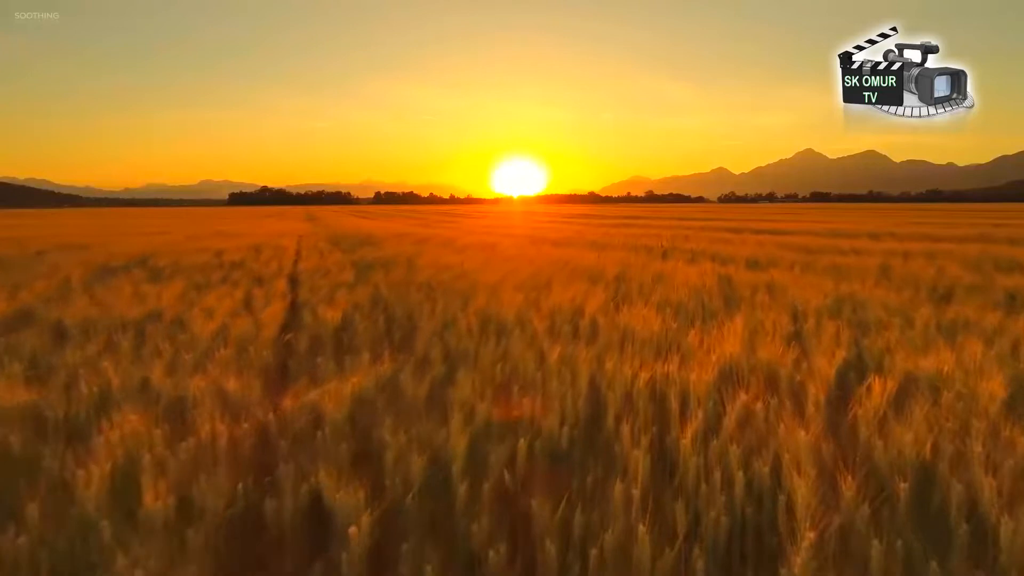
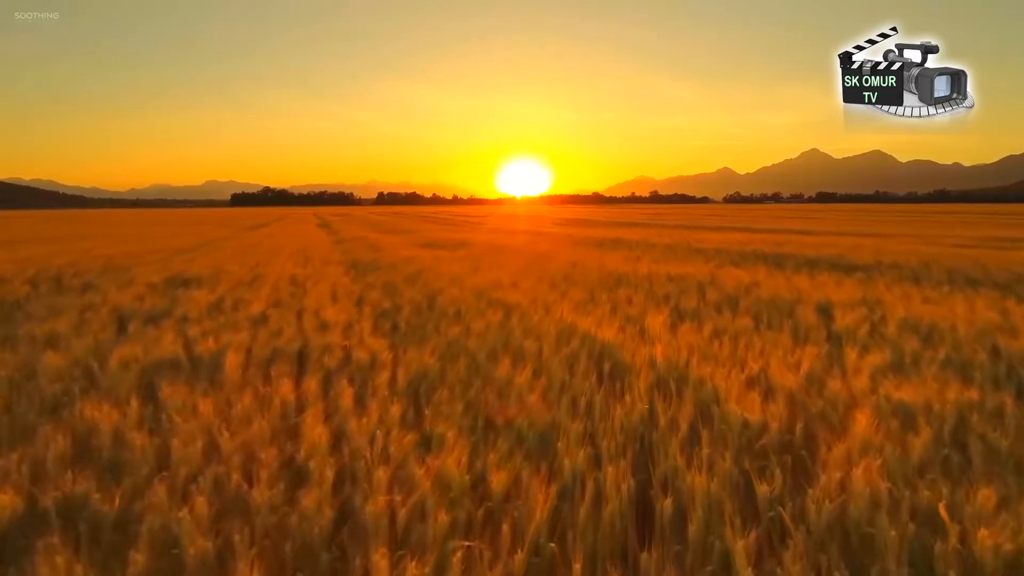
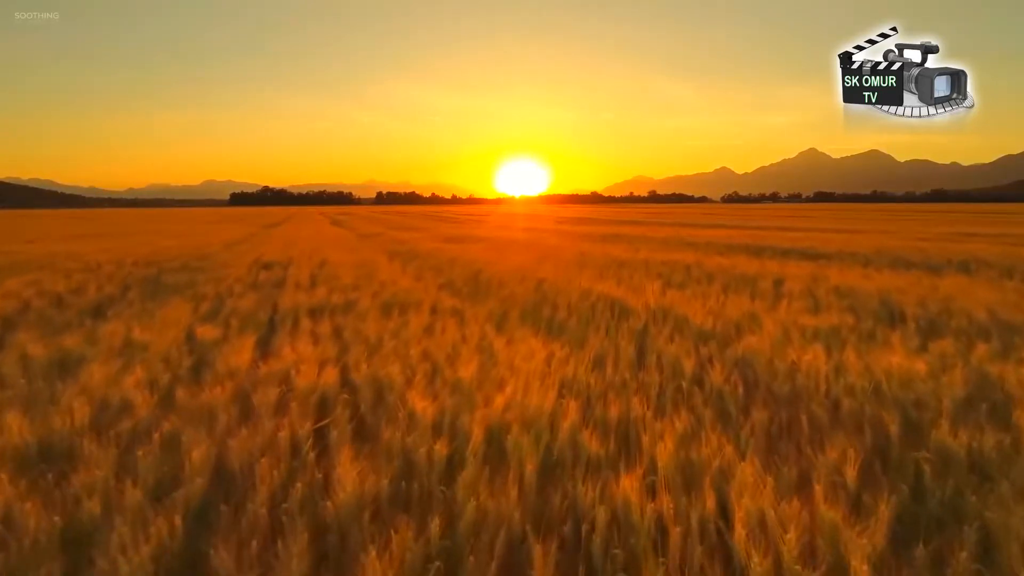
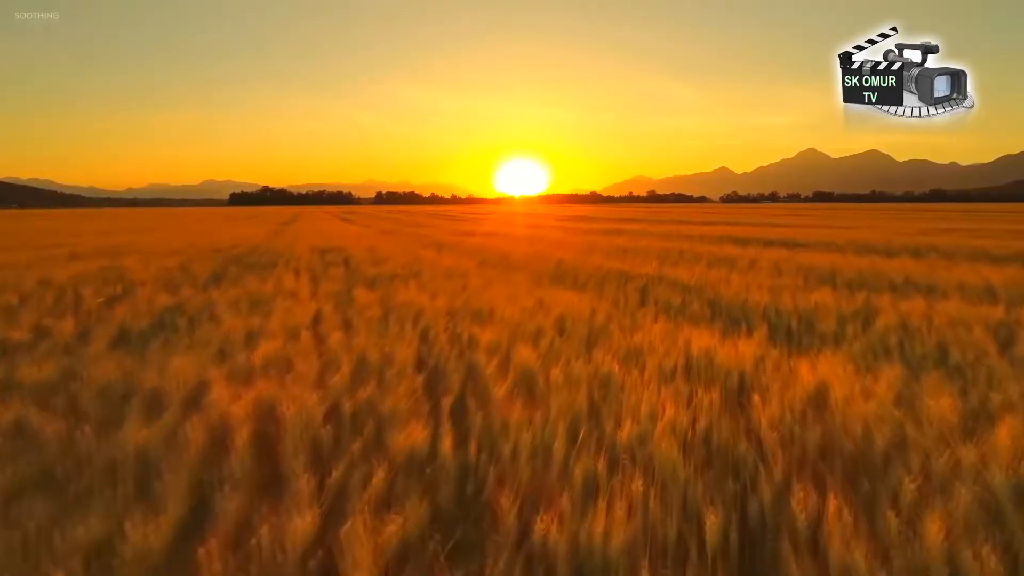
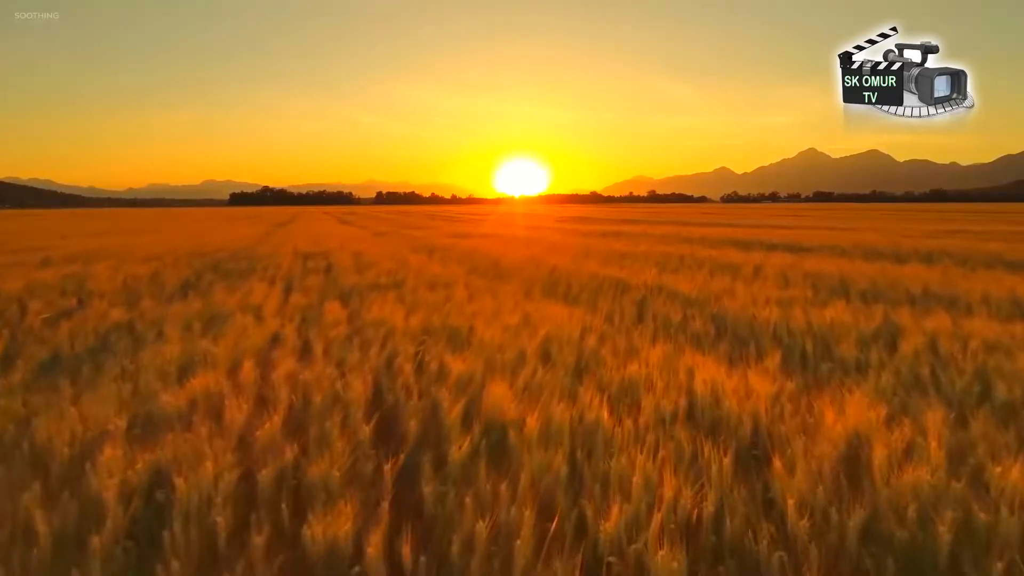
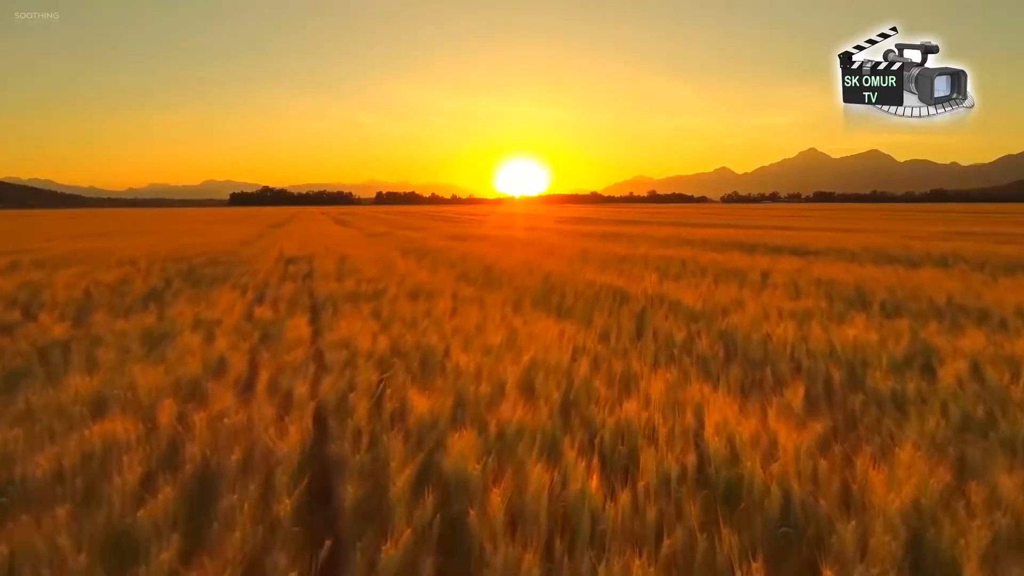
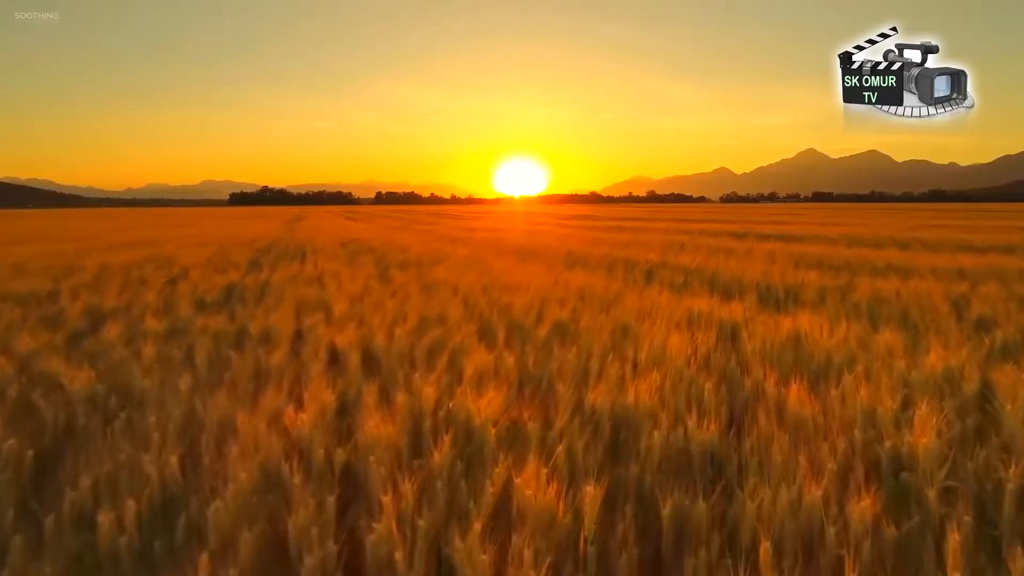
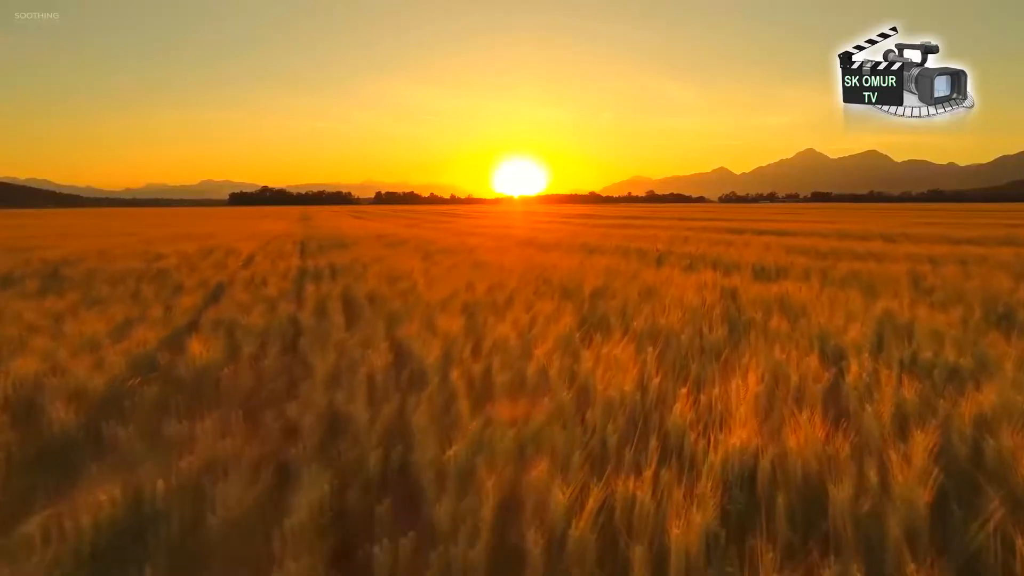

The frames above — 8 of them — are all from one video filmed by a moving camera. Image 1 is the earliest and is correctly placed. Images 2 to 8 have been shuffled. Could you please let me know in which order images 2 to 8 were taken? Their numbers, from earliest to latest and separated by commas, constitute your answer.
8, 7, 4, 5, 6, 3, 2
